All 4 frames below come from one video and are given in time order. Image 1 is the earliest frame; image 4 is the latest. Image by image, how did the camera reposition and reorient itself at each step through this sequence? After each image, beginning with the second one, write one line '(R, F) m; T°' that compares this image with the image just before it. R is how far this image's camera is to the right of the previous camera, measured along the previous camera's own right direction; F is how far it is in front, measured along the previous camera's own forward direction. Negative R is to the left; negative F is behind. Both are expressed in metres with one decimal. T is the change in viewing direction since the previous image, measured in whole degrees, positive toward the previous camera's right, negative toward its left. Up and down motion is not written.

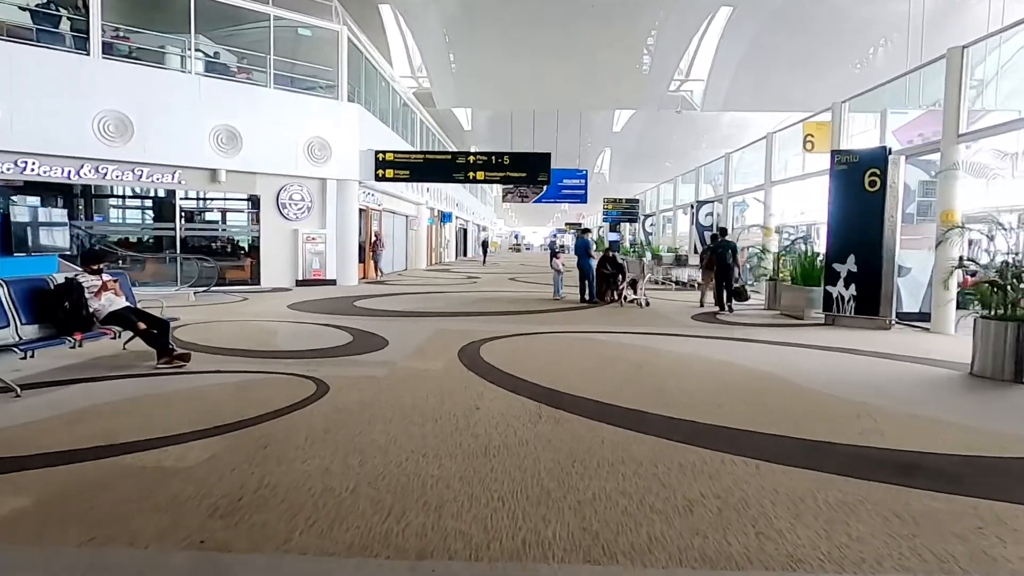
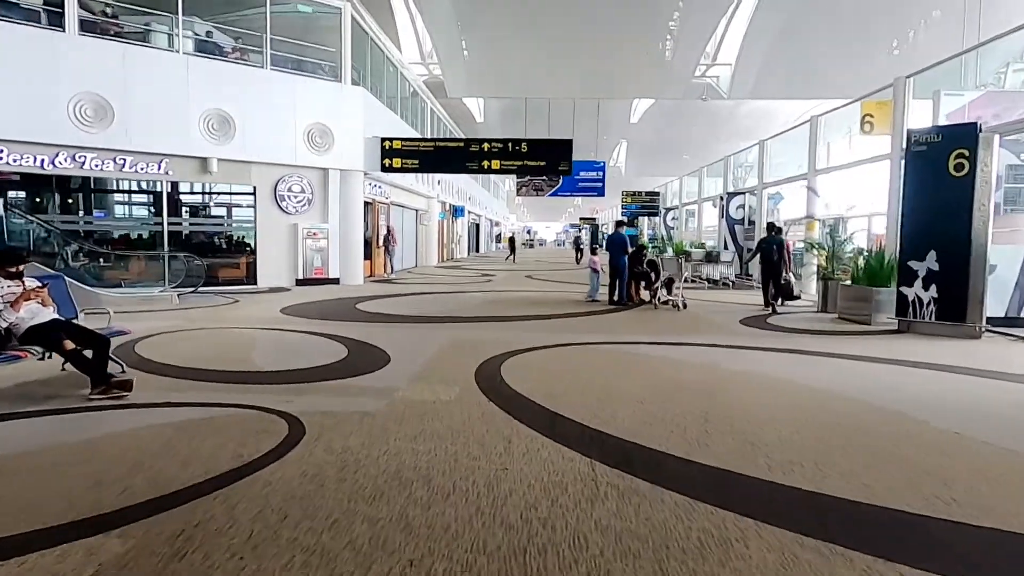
(-0.2, +1.4) m; -1°
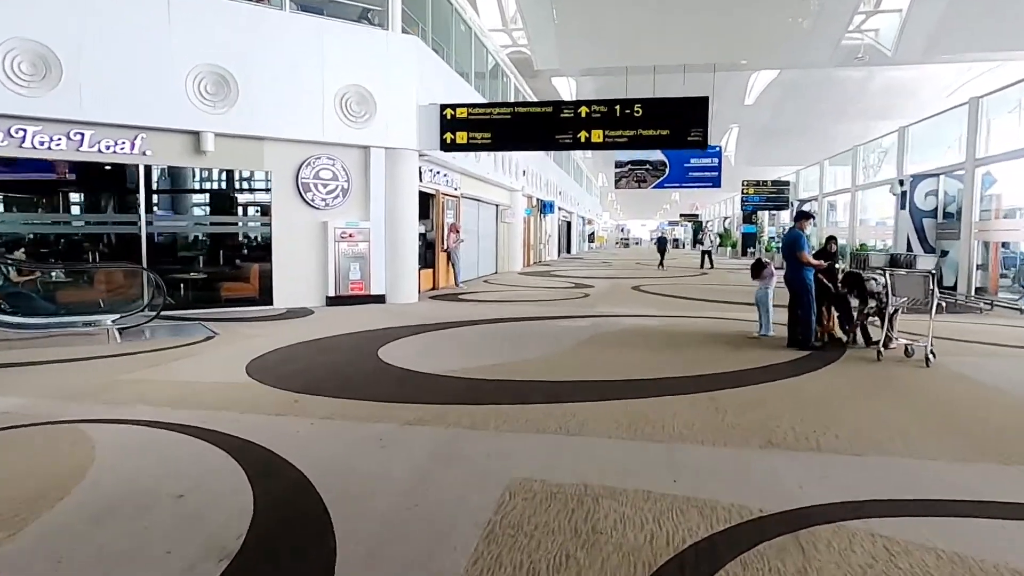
(-0.3, +4.3) m; -8°
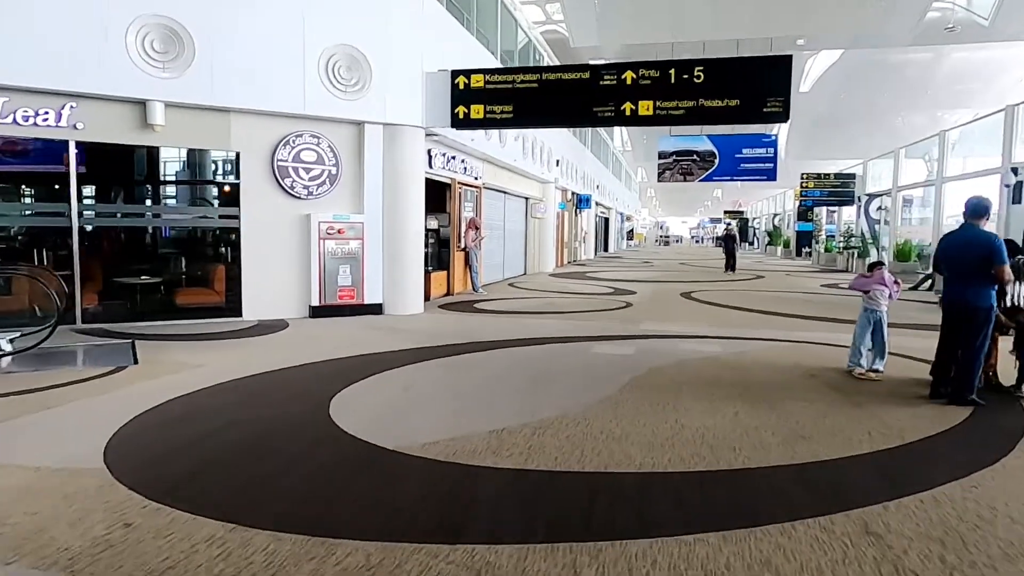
(+0.1, +2.2) m; -3°
